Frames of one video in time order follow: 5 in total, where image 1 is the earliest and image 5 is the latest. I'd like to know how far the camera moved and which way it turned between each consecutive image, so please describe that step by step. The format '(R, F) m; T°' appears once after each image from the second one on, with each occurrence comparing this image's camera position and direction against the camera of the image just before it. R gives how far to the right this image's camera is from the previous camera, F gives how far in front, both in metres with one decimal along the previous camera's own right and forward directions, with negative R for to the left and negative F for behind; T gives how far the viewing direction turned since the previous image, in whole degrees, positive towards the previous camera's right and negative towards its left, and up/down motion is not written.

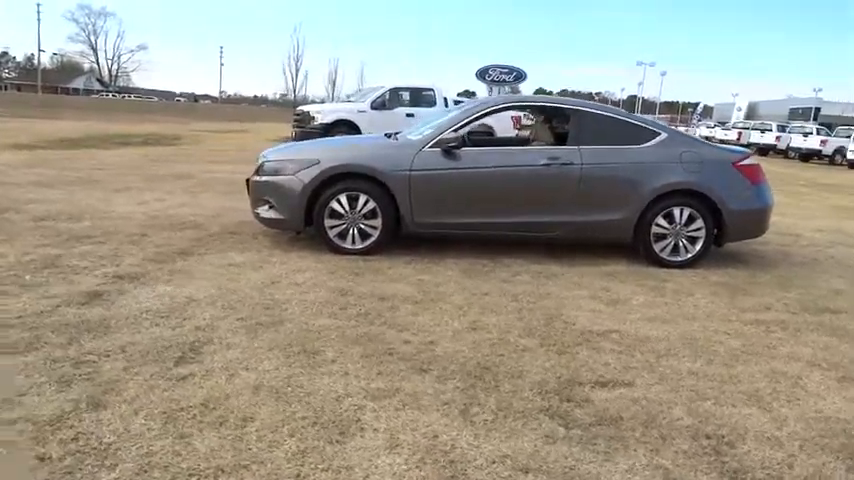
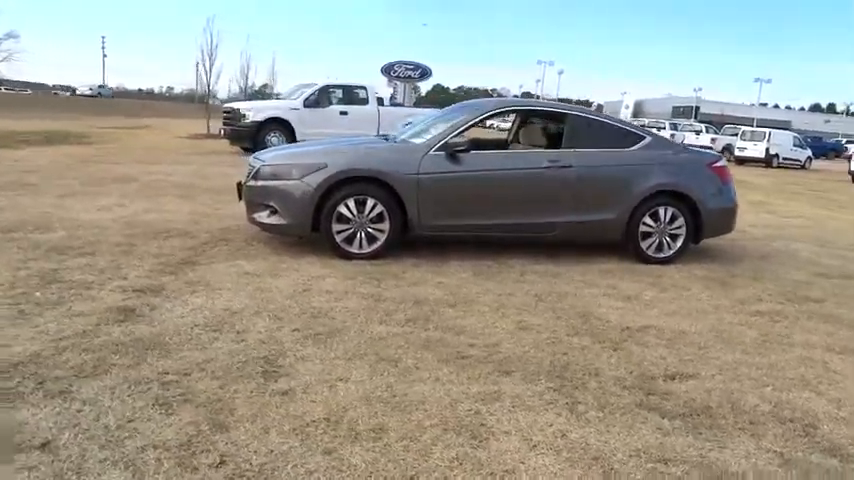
(-1.0, 0.0) m; +8°
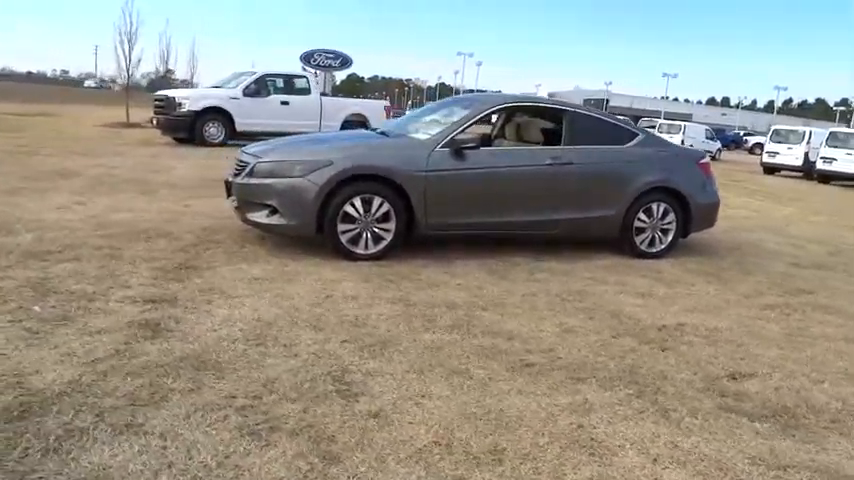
(-0.8, +0.2) m; +7°
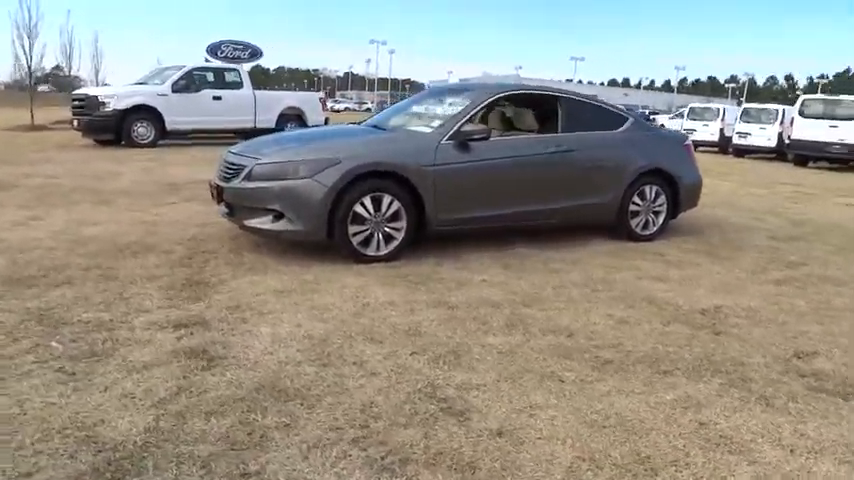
(-0.9, +0.3) m; +7°
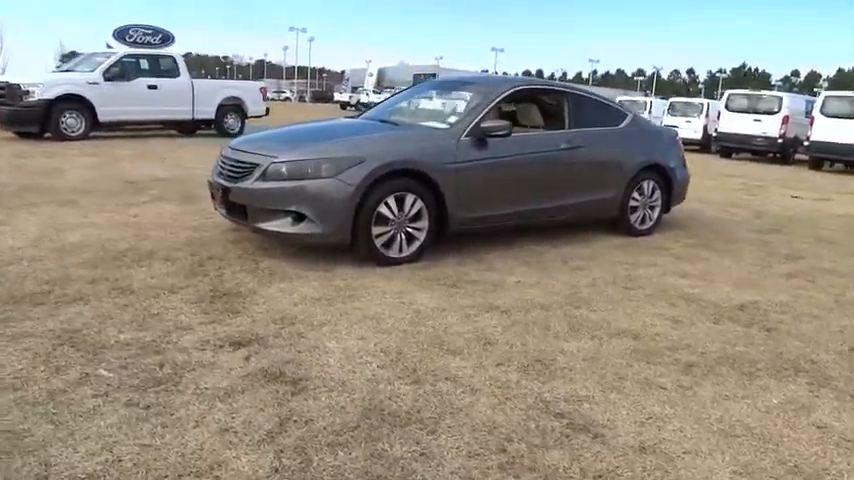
(-0.9, +0.2) m; +7°
